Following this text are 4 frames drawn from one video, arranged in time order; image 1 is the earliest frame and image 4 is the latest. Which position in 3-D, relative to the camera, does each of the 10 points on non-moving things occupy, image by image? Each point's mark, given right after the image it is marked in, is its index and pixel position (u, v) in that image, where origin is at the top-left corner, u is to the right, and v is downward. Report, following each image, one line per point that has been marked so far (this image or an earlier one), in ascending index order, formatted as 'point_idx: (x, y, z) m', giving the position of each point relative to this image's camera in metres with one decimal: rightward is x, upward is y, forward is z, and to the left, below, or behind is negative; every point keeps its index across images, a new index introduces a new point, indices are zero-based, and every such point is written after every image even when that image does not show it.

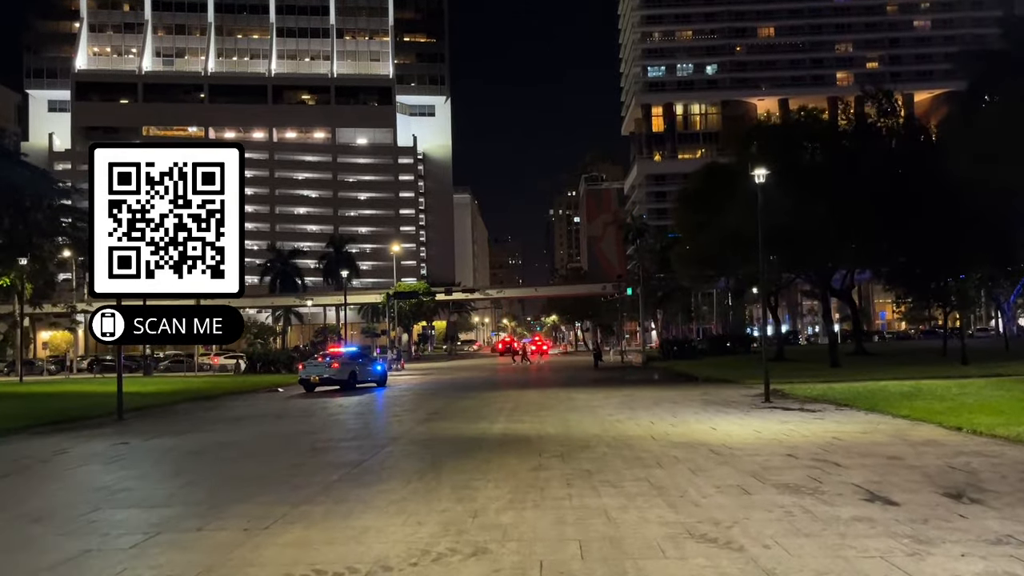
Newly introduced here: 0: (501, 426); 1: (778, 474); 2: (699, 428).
0: (-0.2, -2.7, +16.8) m
1: (+3.2, -2.2, +10.3) m
2: (+3.5, -2.6, +15.5) m
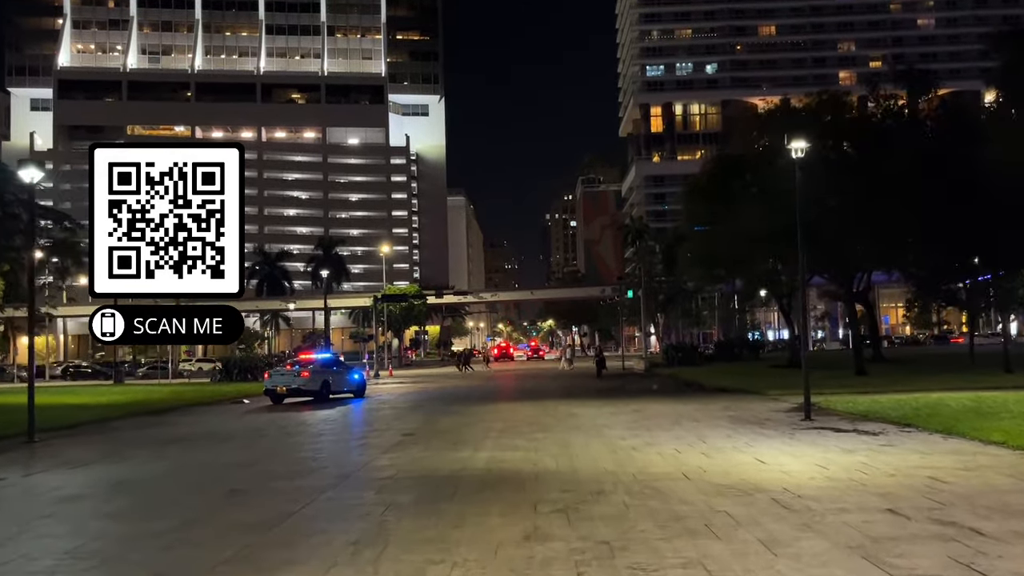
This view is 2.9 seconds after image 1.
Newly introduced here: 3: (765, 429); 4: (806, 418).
0: (-0.4, -2.6, +13.2) m
1: (+3.0, -2.1, +6.7) m
2: (+3.3, -2.4, +11.9) m
3: (+4.9, -2.7, +16.4) m
4: (+6.2, -2.7, +18.0) m
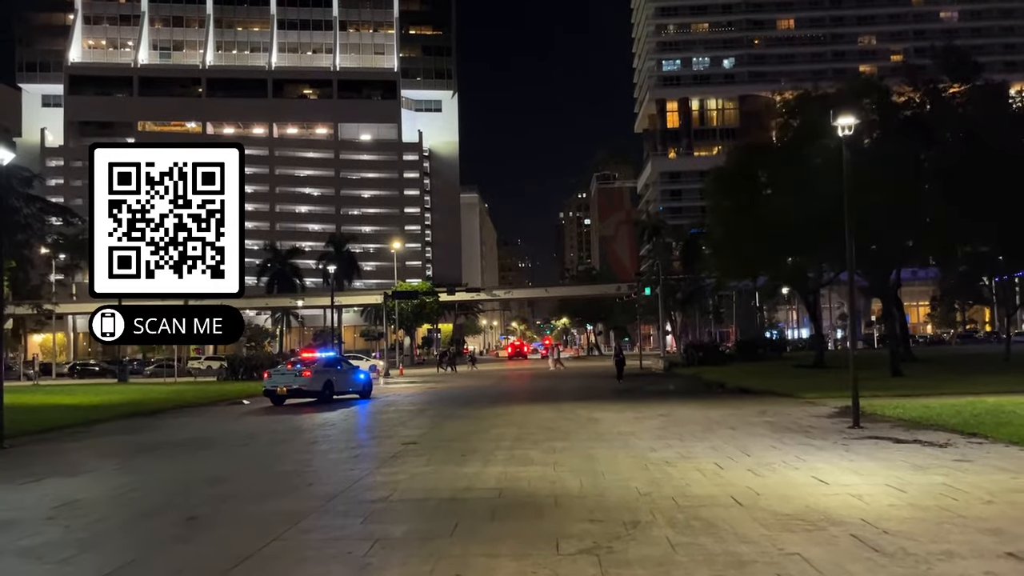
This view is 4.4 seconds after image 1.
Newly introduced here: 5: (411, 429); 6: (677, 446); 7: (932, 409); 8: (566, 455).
0: (-0.2, -2.5, +11.4) m
1: (+3.1, -1.9, +4.8) m
2: (+3.5, -2.3, +10.1) m
3: (+5.1, -2.6, +14.6) m
4: (+6.5, -2.6, +16.2) m
5: (-2.2, -3.0, +18.5) m
6: (+2.6, -2.5, +13.7) m
7: (+9.2, -2.6, +18.7) m
8: (+0.9, -2.6, +13.2) m
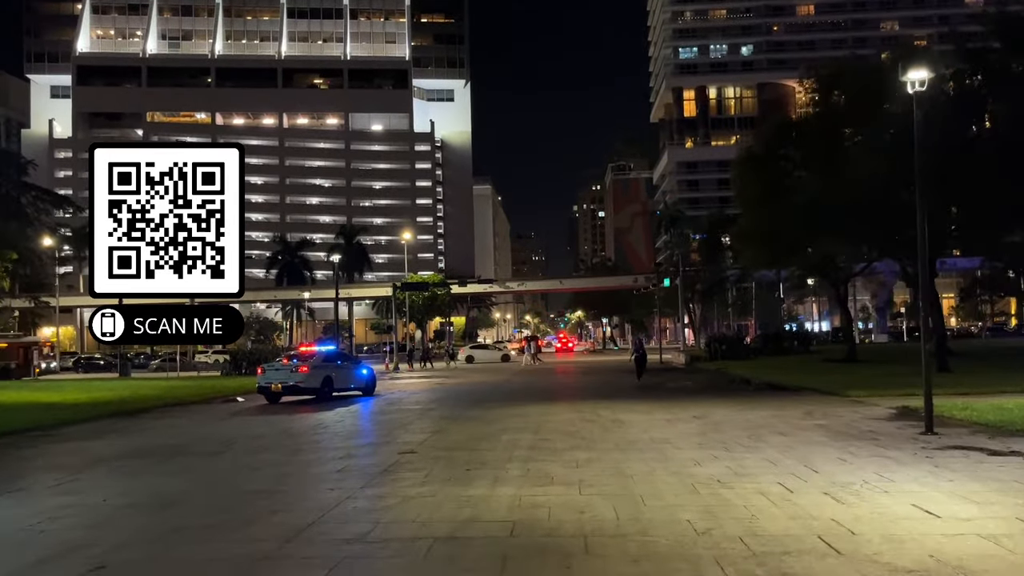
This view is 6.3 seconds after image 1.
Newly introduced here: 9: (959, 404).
0: (0.0, -2.2, +9.1) m
1: (+3.2, -1.8, +2.5) m
2: (+3.6, -2.1, +7.8) m
3: (+5.4, -2.3, +12.2) m
4: (+6.7, -2.3, +13.8) m
5: (-1.9, -2.7, +16.2) m
6: (+2.9, -2.3, +11.4) m
7: (+9.5, -2.3, +16.3) m
8: (+1.1, -2.3, +10.9) m
9: (+9.4, -2.4, +18.0) m
